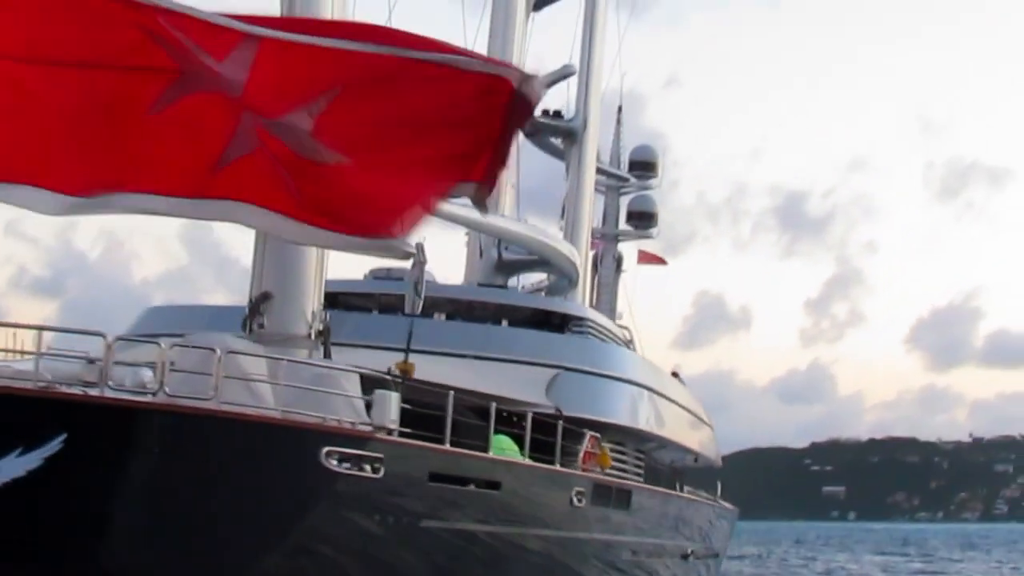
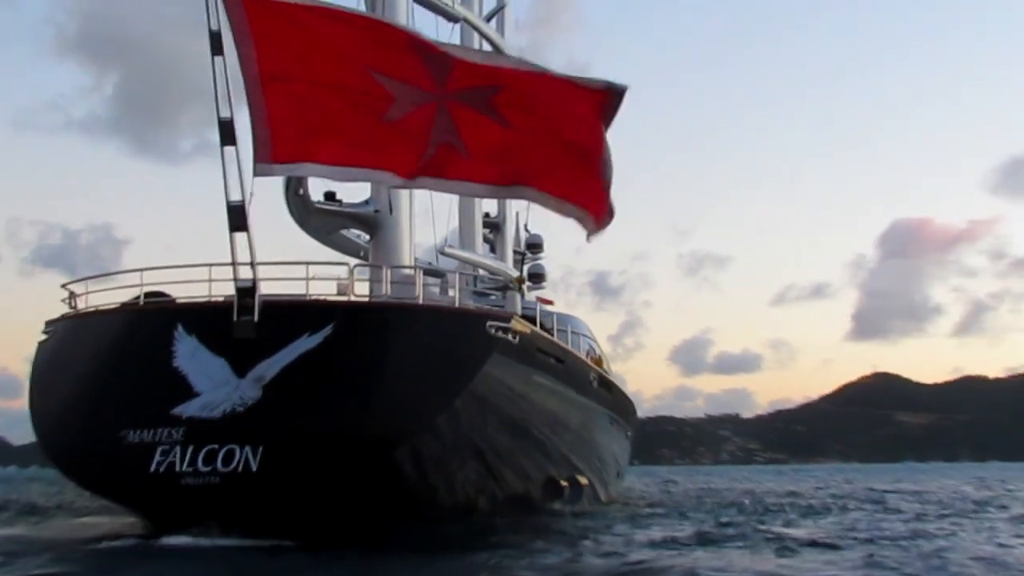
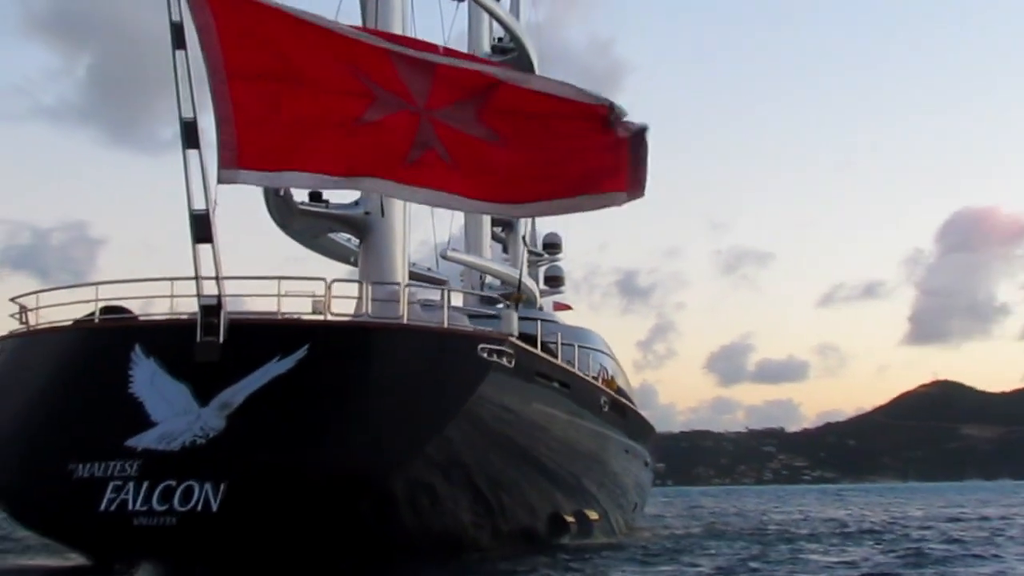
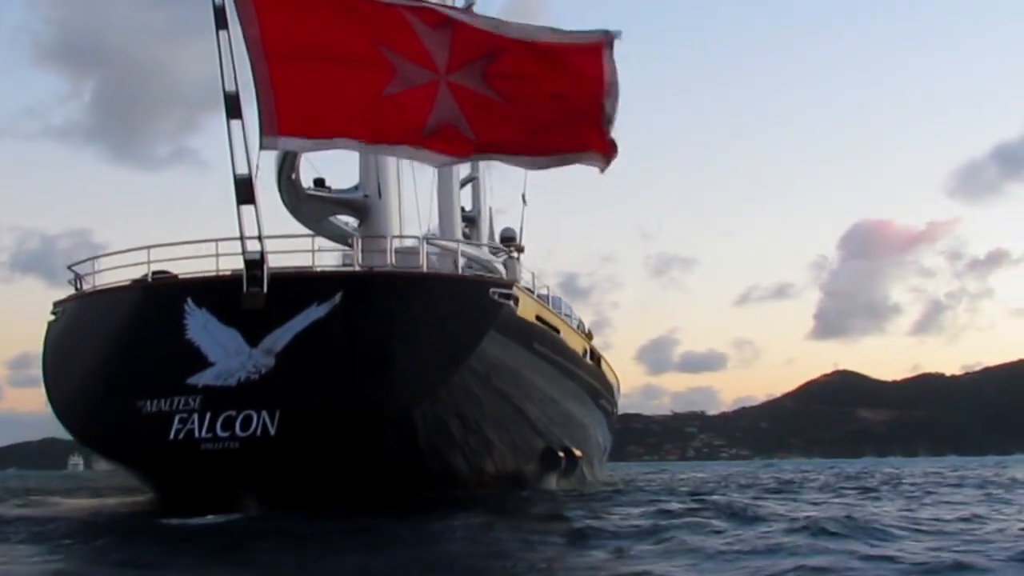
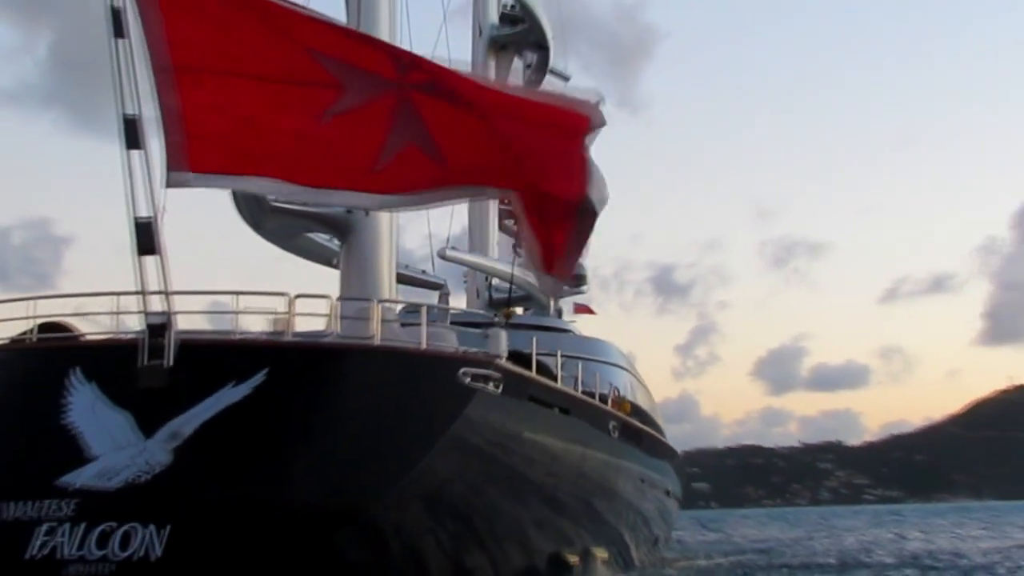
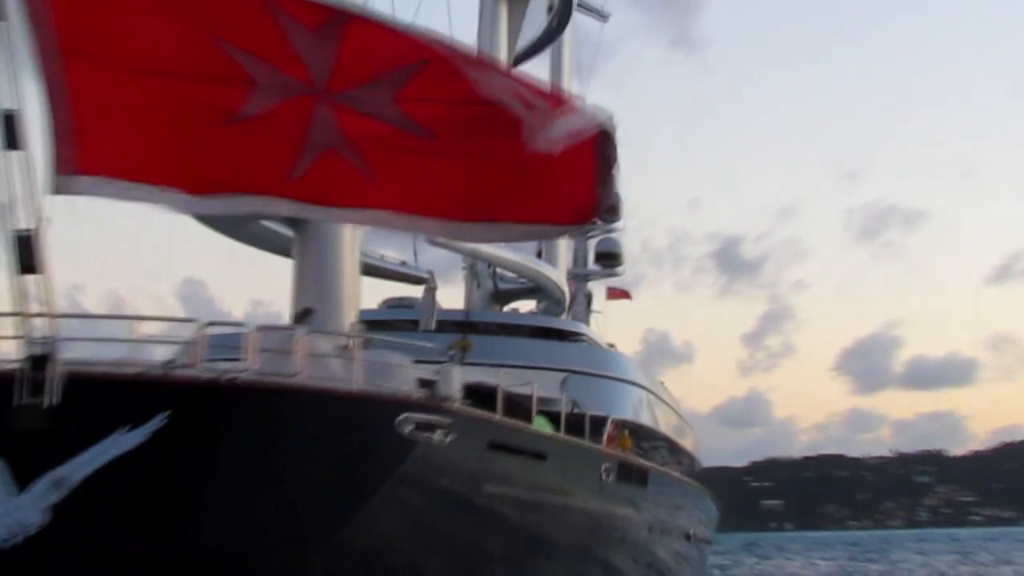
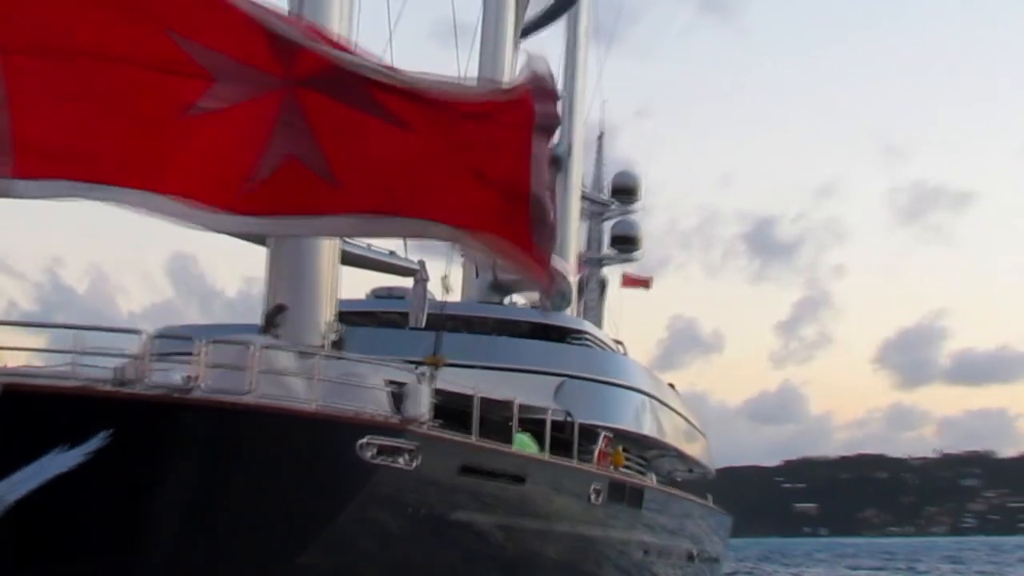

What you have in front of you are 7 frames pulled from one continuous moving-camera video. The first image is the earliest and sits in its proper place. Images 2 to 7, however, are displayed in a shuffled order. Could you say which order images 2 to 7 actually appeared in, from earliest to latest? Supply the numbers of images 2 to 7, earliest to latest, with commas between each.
7, 6, 5, 3, 2, 4
